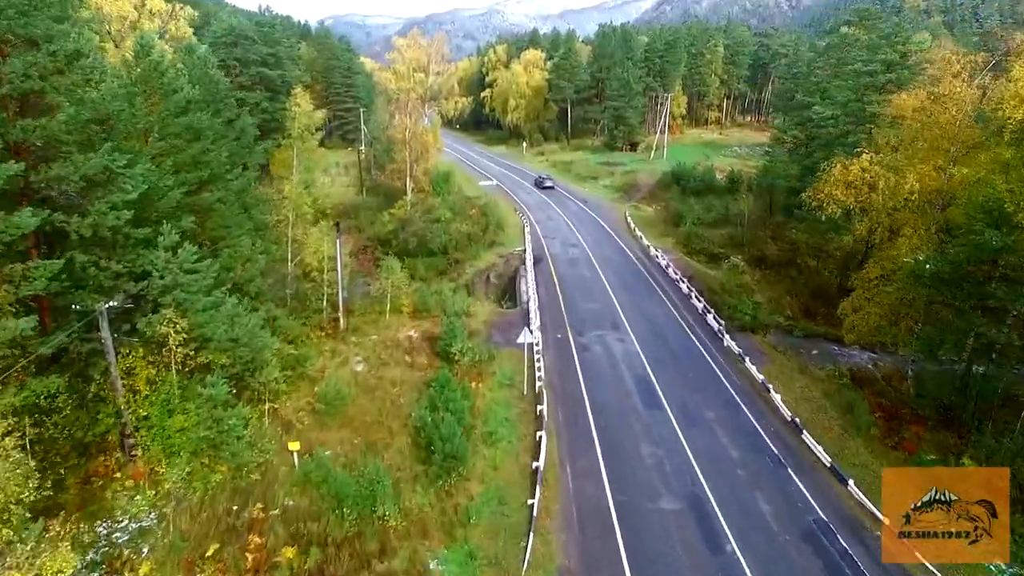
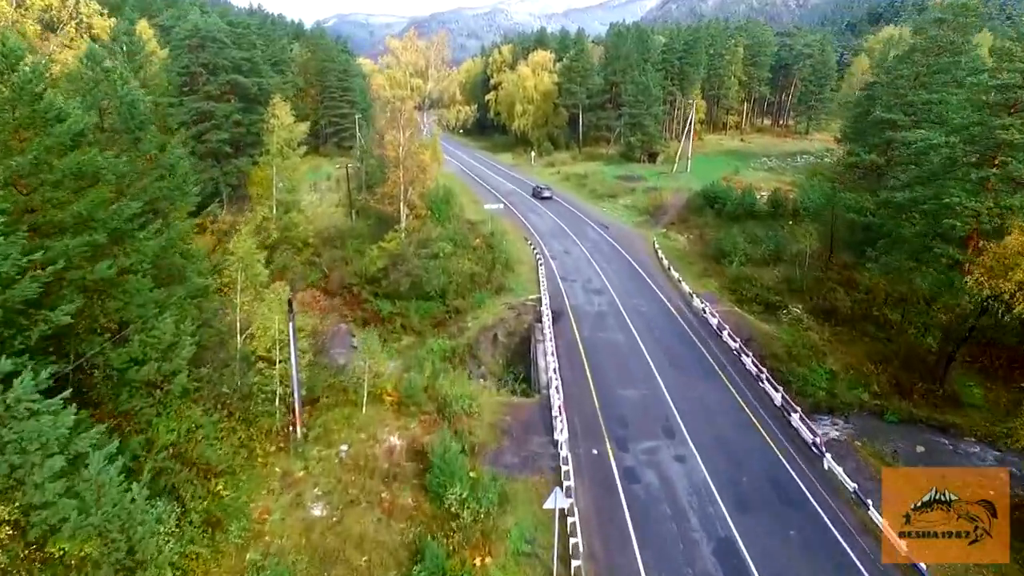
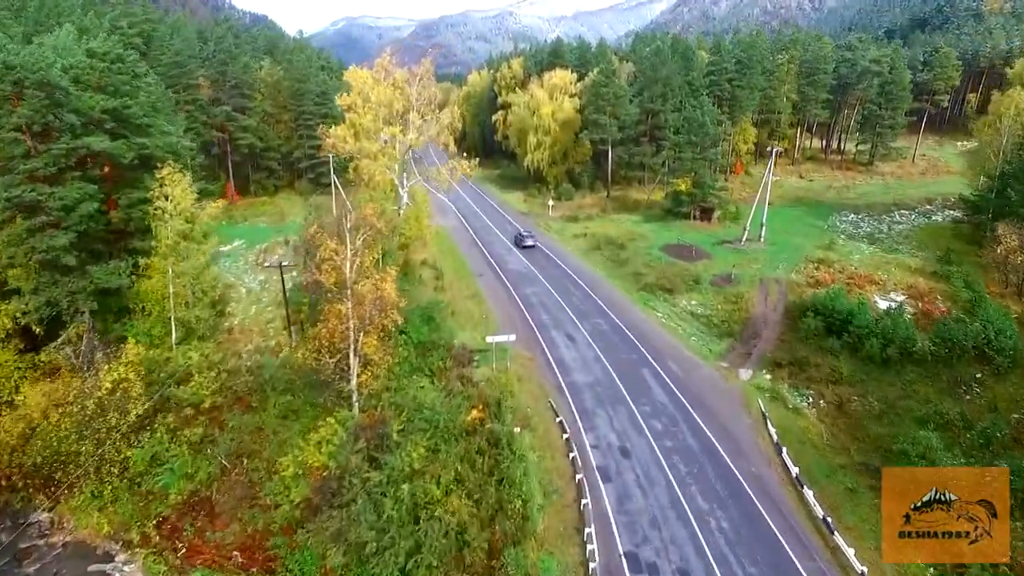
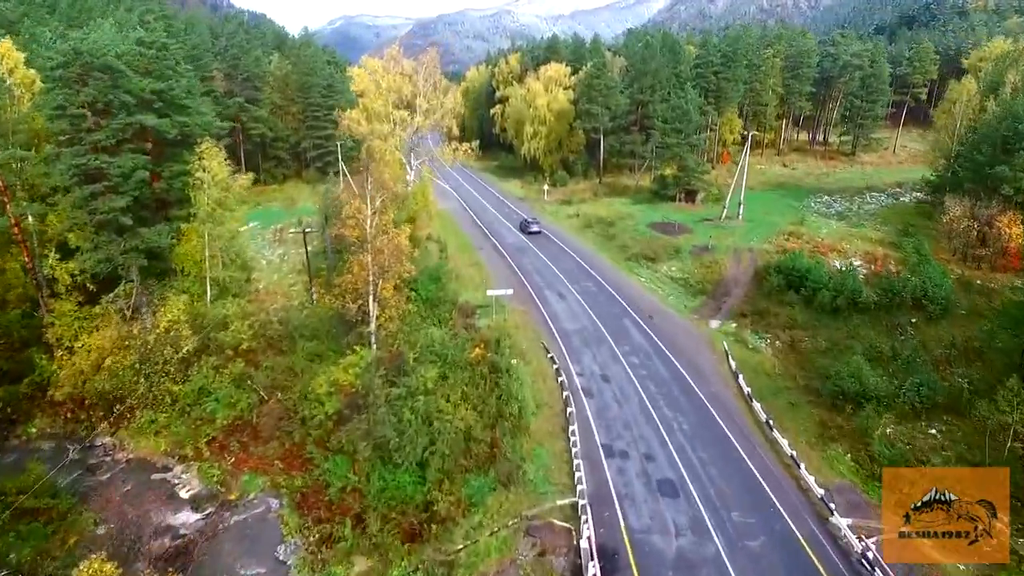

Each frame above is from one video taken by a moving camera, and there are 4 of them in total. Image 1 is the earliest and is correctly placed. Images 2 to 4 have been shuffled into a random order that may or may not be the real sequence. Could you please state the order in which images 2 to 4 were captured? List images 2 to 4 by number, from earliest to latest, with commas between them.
2, 4, 3
